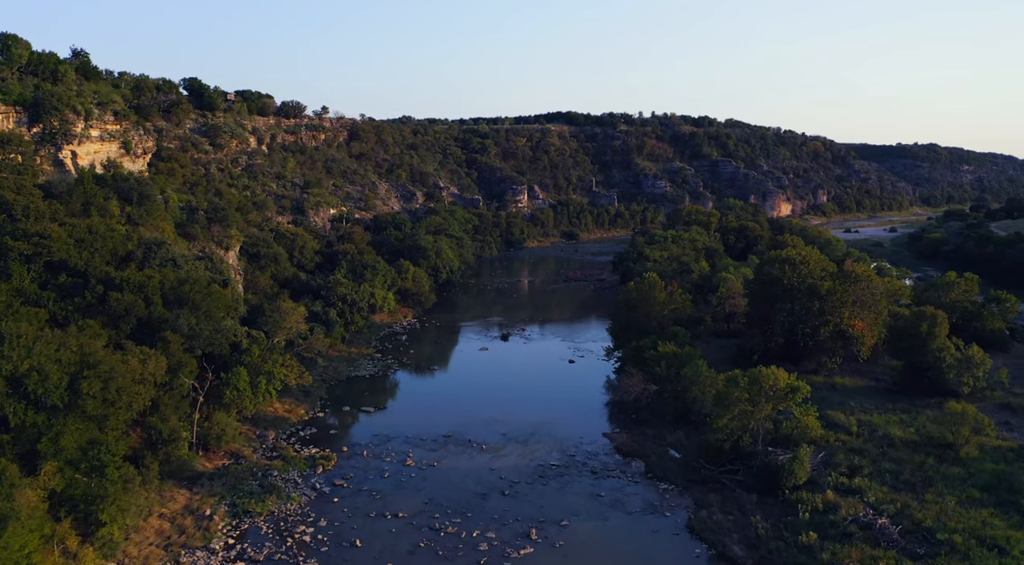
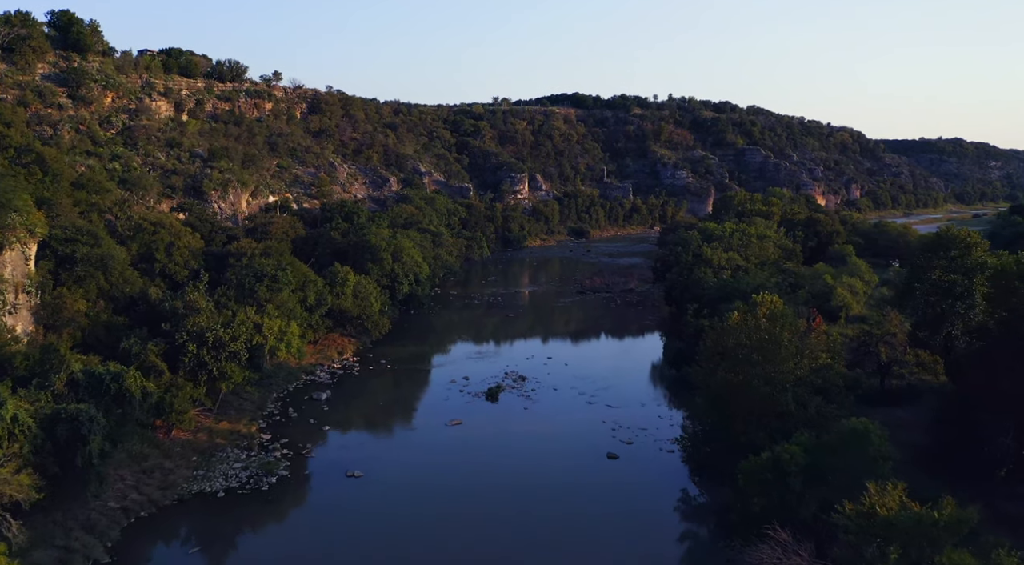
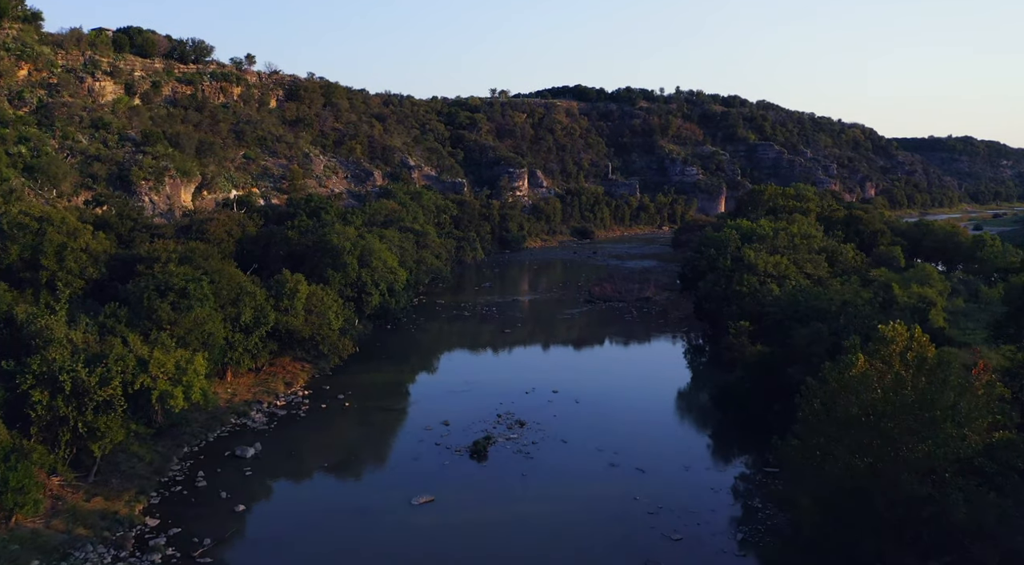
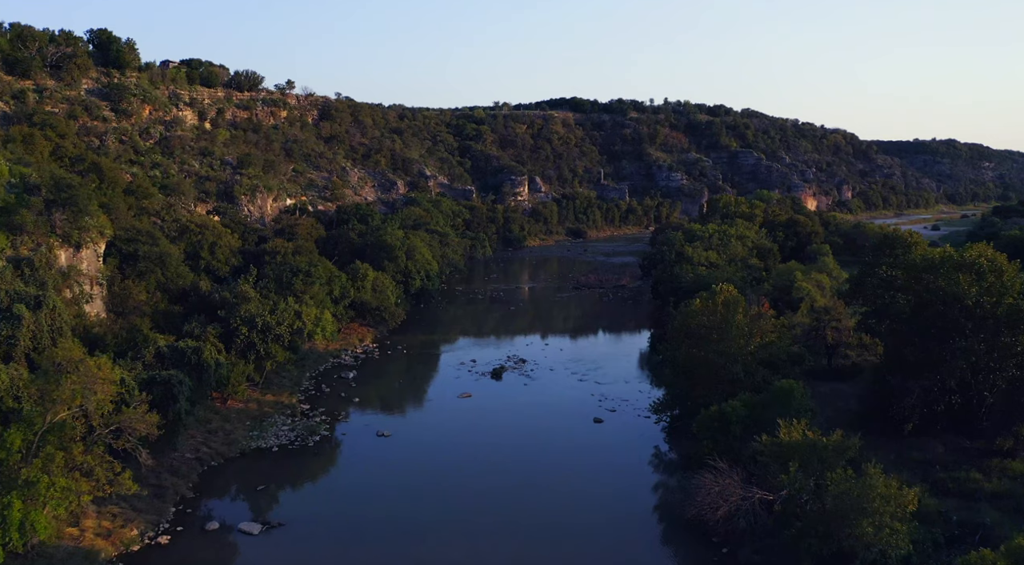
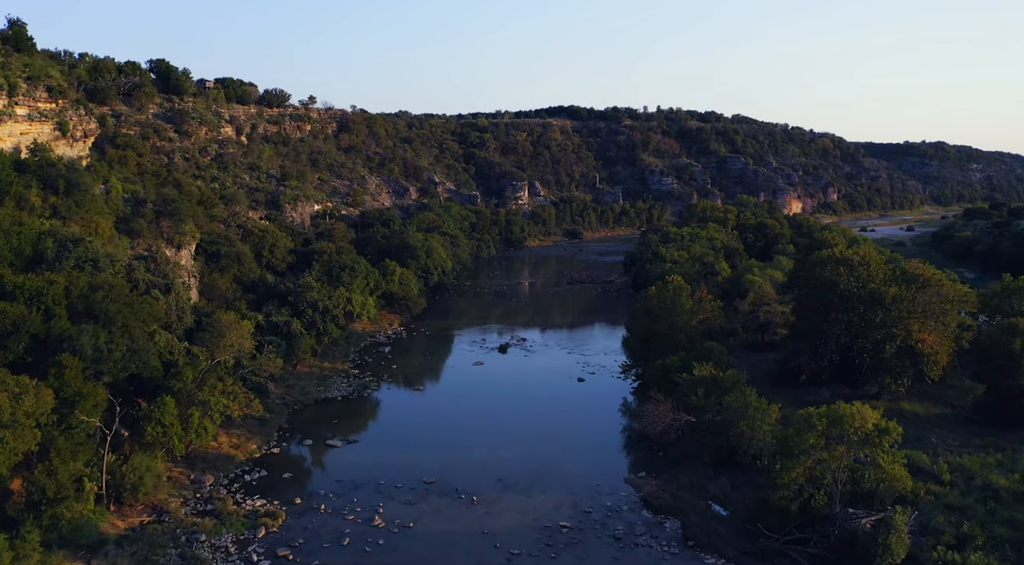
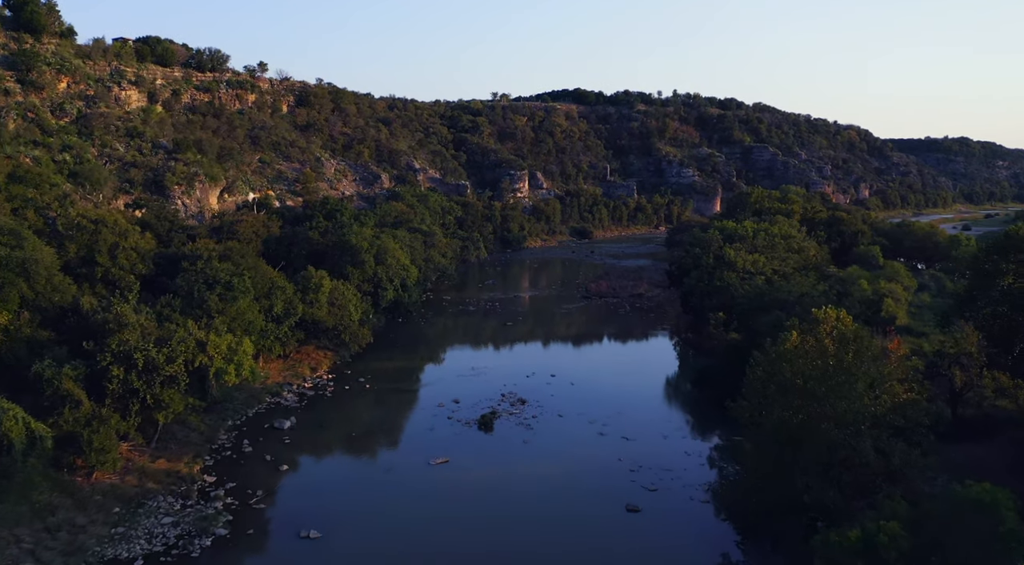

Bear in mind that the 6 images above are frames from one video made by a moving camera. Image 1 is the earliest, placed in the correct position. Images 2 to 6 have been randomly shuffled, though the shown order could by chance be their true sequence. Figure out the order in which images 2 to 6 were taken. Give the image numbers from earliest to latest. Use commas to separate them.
5, 4, 2, 6, 3
